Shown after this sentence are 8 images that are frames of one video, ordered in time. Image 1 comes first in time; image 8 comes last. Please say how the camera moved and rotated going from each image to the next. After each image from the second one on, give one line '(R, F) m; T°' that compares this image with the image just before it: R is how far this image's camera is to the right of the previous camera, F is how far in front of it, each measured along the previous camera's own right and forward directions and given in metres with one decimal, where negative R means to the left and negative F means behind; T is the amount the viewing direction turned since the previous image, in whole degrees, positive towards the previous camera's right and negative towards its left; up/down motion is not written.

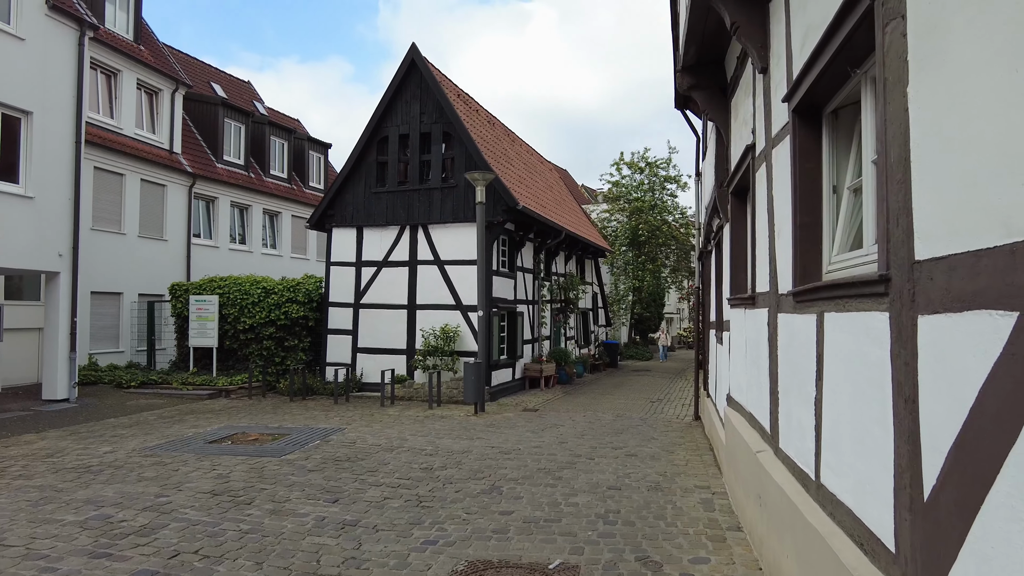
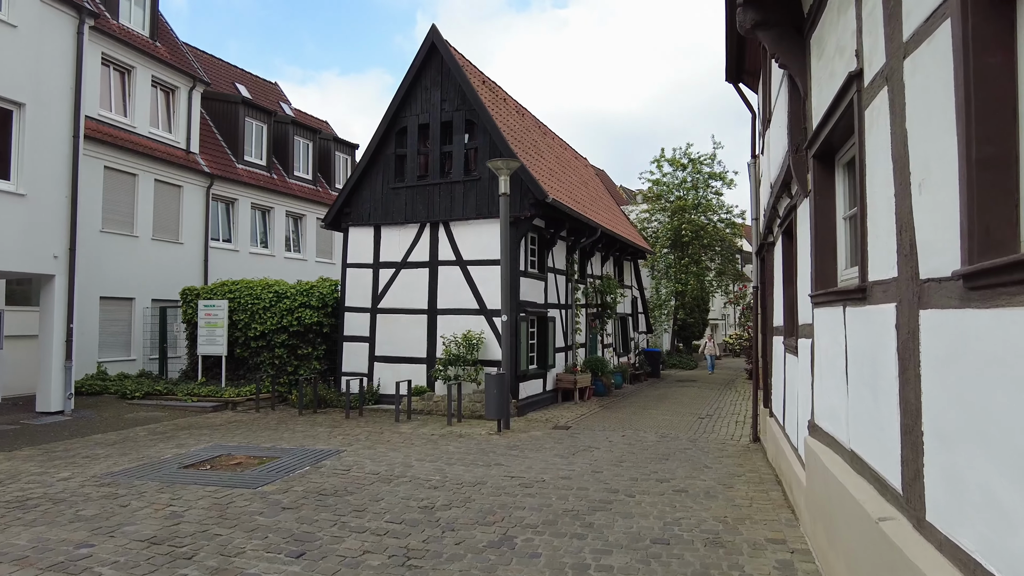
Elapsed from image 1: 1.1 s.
(+0.2, +1.4) m; -3°
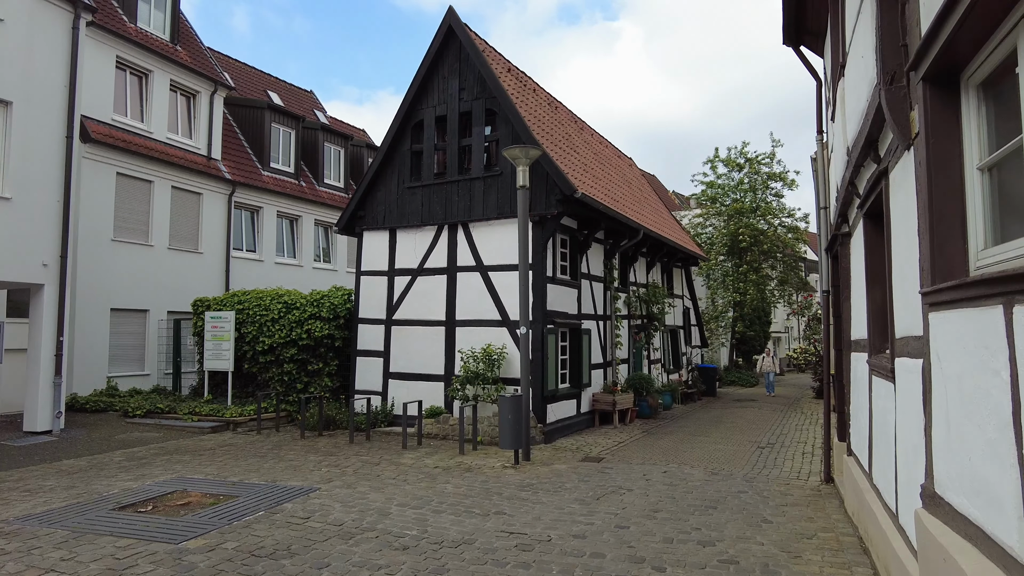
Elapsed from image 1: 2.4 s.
(+0.5, +1.5) m; -5°
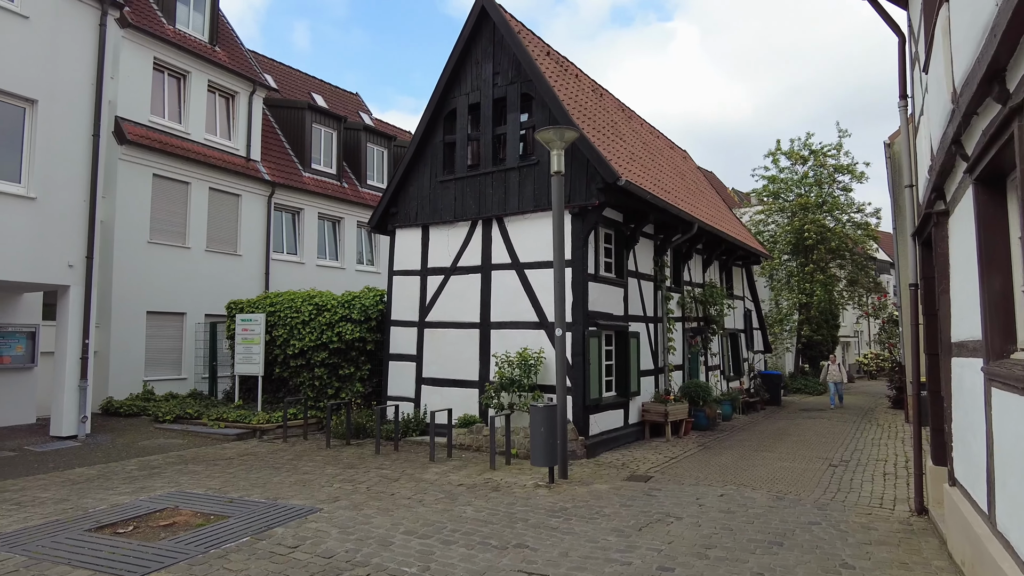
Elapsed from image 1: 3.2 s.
(+0.3, +0.9) m; -5°
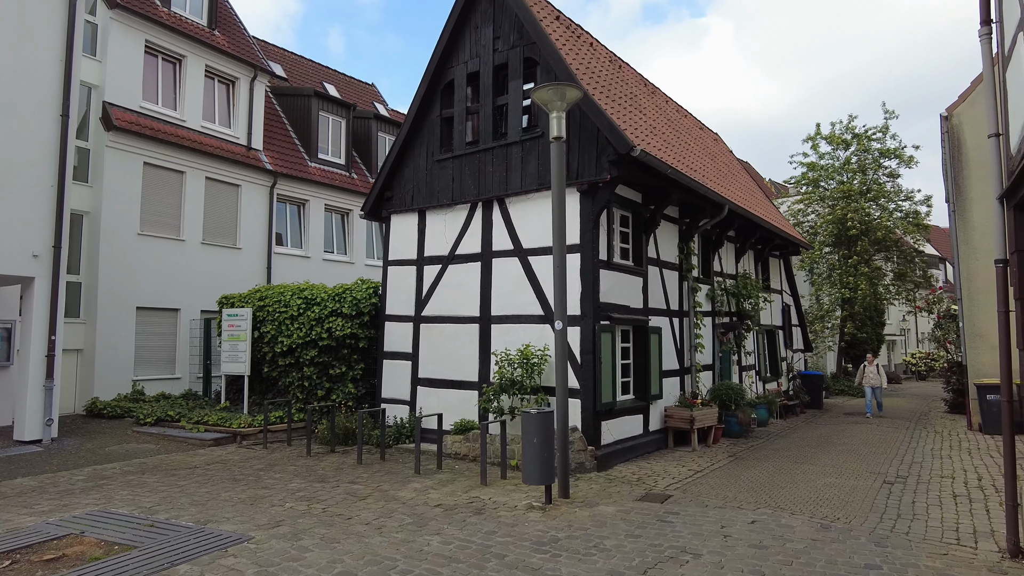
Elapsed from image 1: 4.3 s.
(+0.5, +1.2) m; -3°
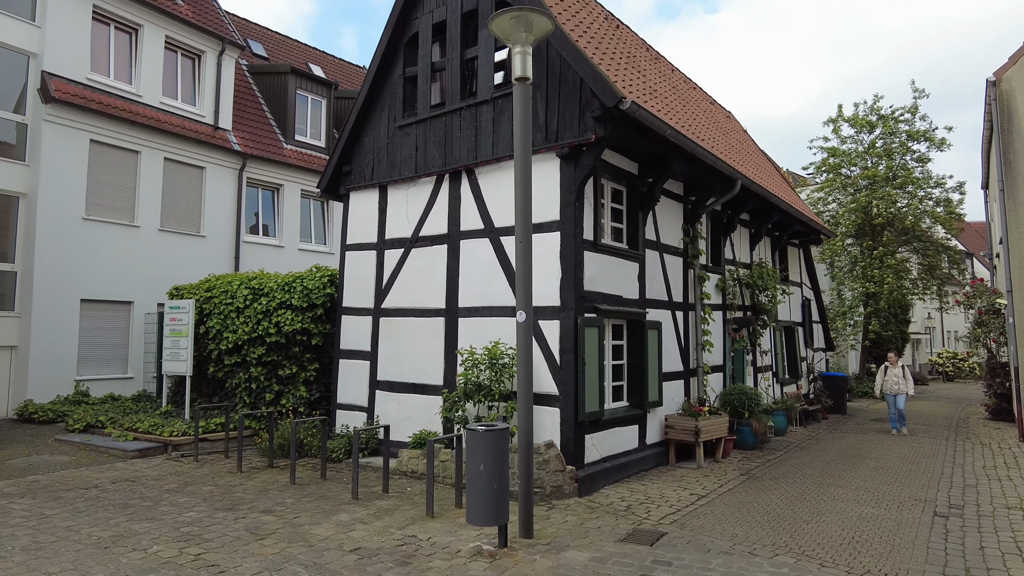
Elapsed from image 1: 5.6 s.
(+0.6, +1.5) m; -1°
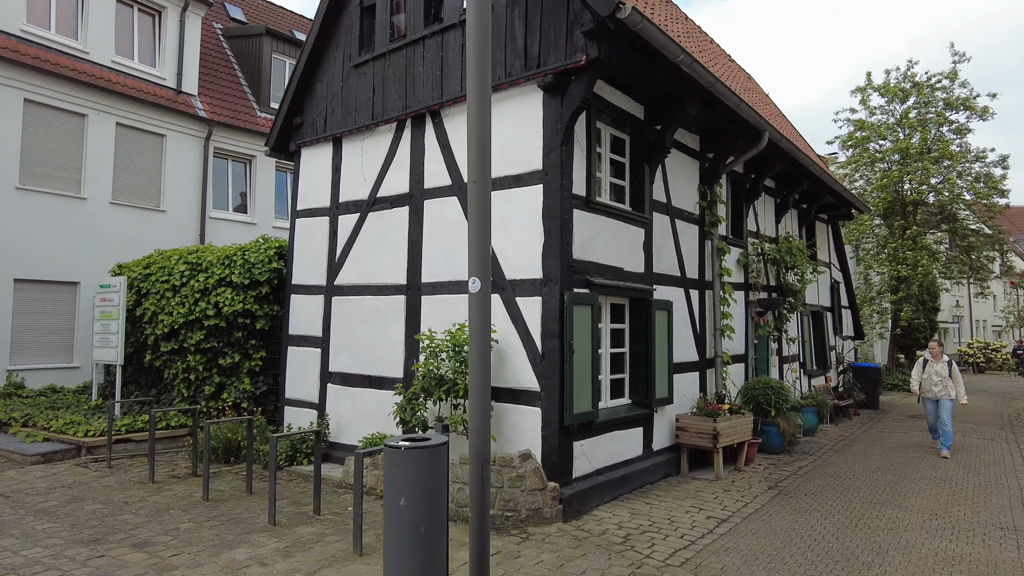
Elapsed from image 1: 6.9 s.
(+0.4, +1.6) m; -1°
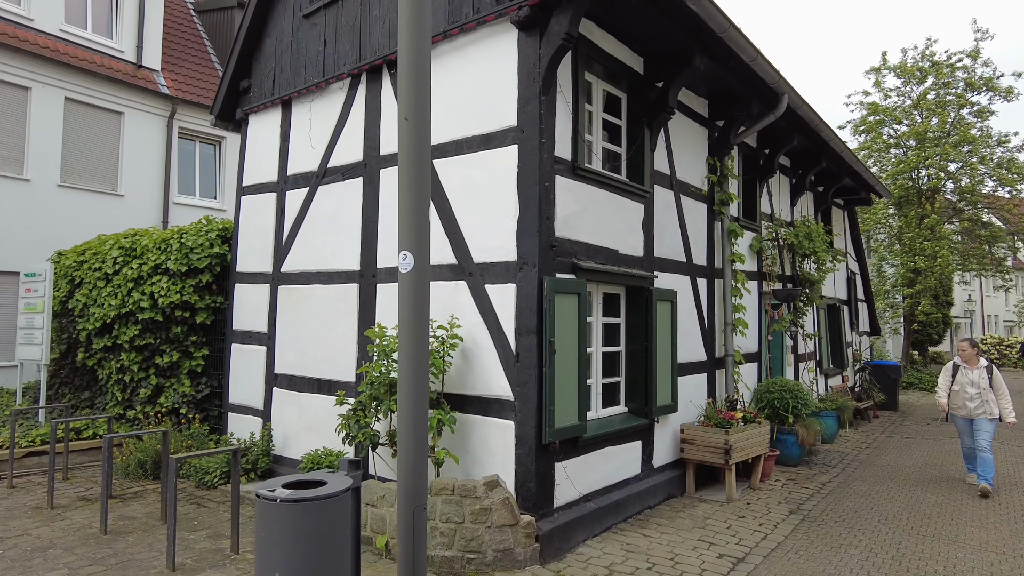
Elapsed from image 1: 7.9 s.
(+0.3, +1.1) m; 0°
